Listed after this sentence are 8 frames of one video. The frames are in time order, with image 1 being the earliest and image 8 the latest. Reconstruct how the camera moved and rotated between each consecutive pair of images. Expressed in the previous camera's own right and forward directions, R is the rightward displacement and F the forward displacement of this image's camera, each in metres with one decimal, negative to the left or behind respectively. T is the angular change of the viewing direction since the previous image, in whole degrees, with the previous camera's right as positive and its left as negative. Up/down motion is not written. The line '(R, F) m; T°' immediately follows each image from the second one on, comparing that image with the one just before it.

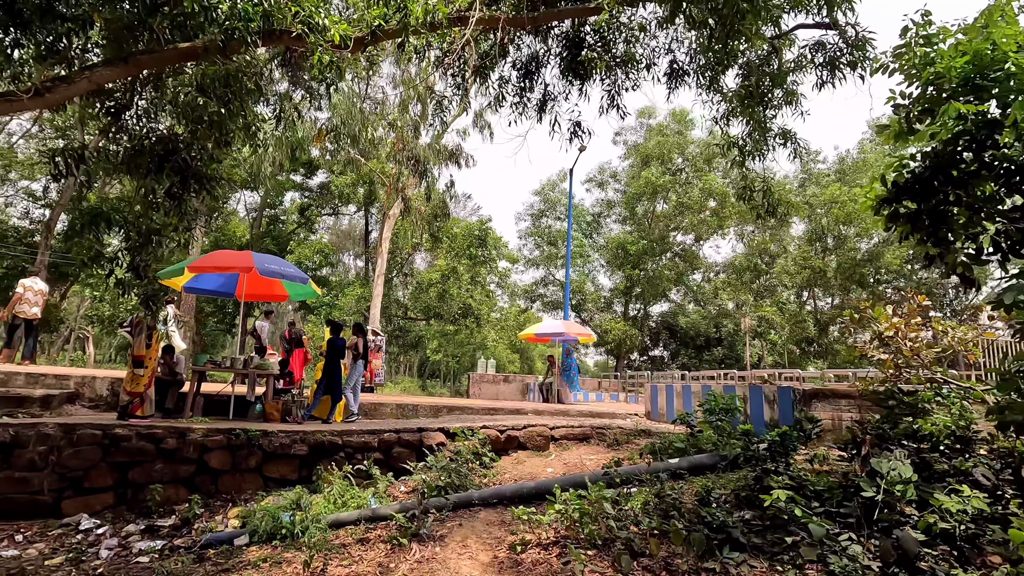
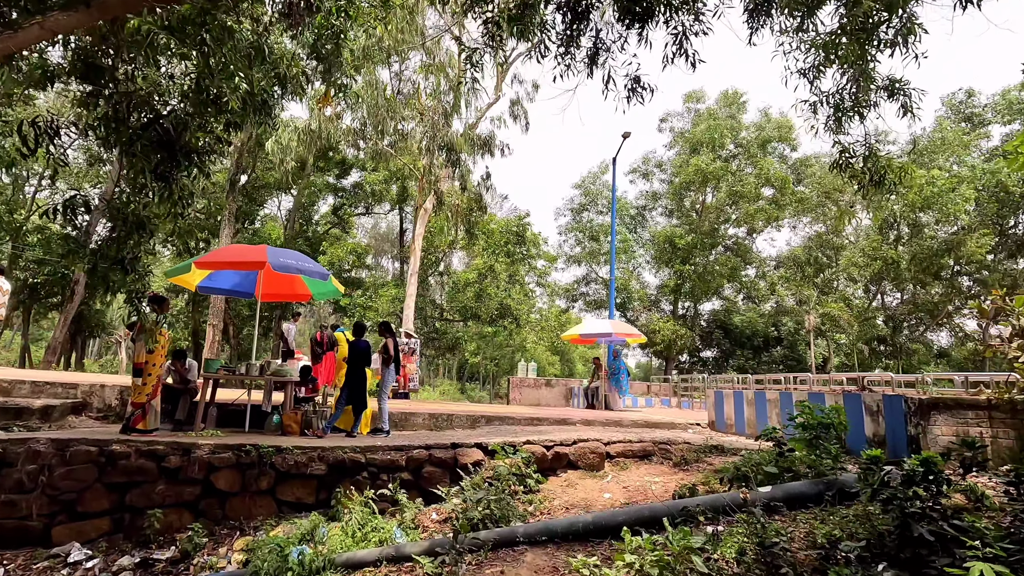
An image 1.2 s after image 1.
(-0.1, +1.1) m; -4°
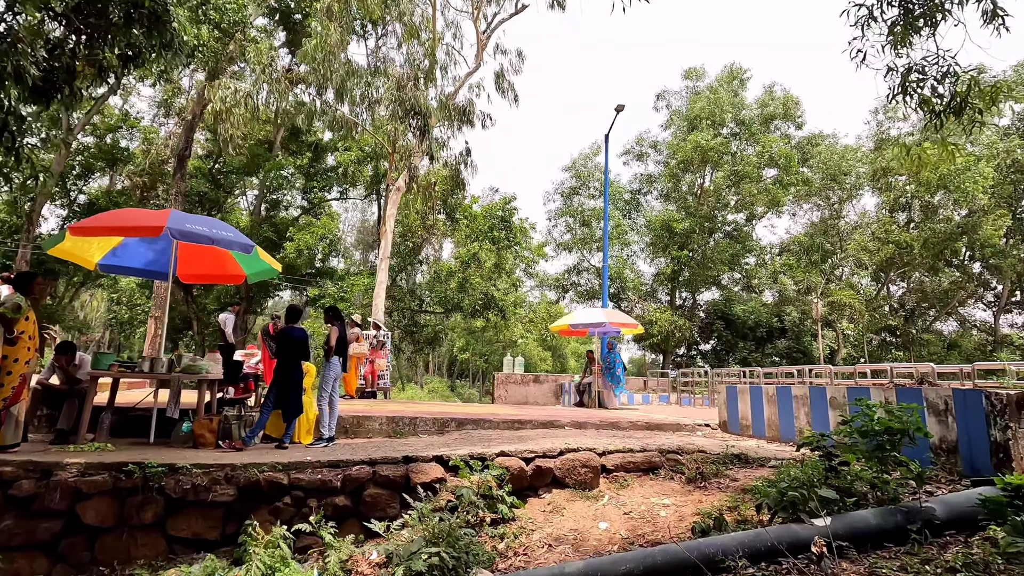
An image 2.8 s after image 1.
(+0.2, +1.4) m; +1°
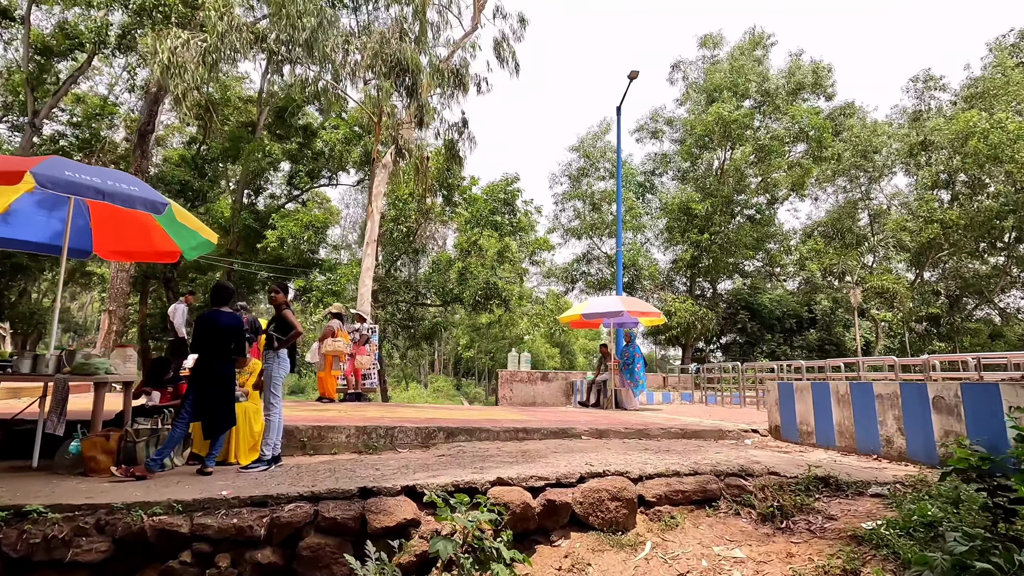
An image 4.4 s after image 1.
(+0.1, +1.5) m; -1°
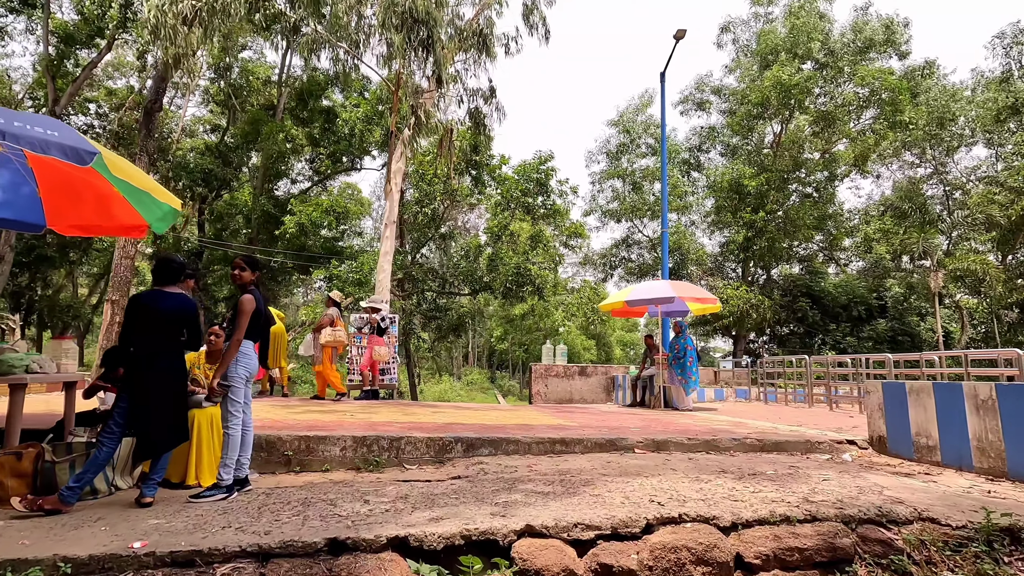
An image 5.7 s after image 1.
(0.0, +1.2) m; -4°
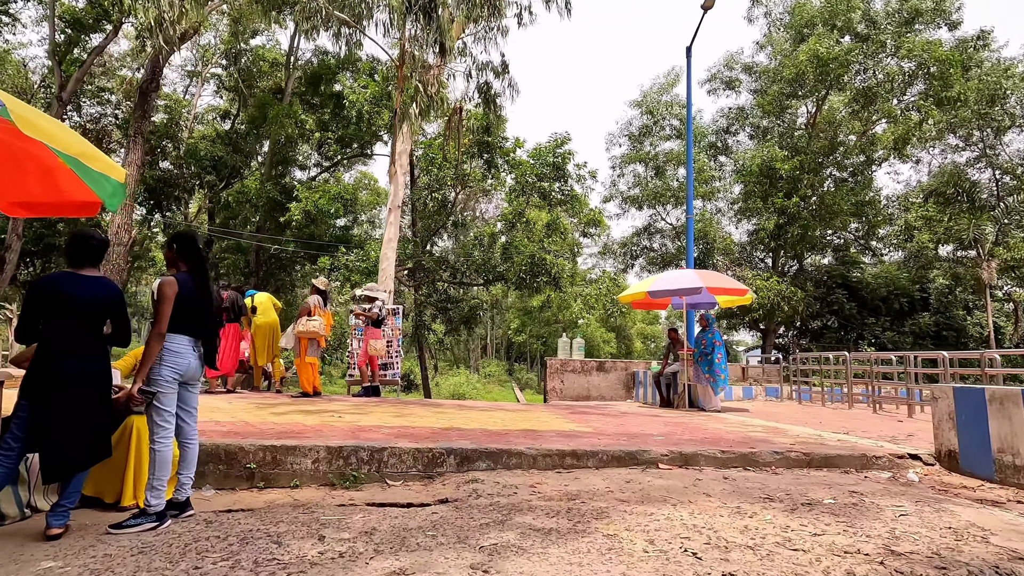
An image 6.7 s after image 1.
(+0.1, +0.7) m; -2°
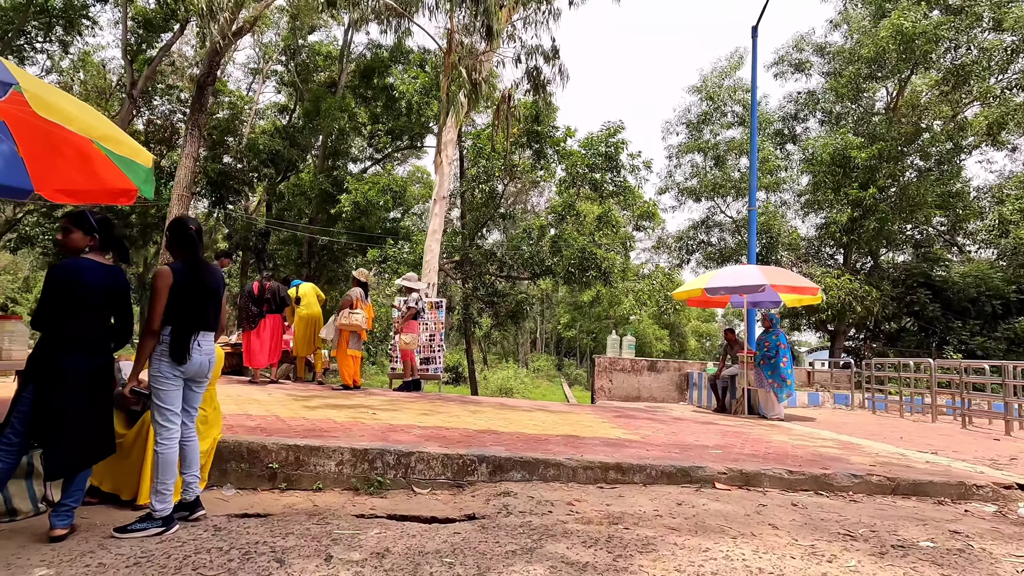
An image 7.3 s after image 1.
(+0.1, +0.4) m; -5°
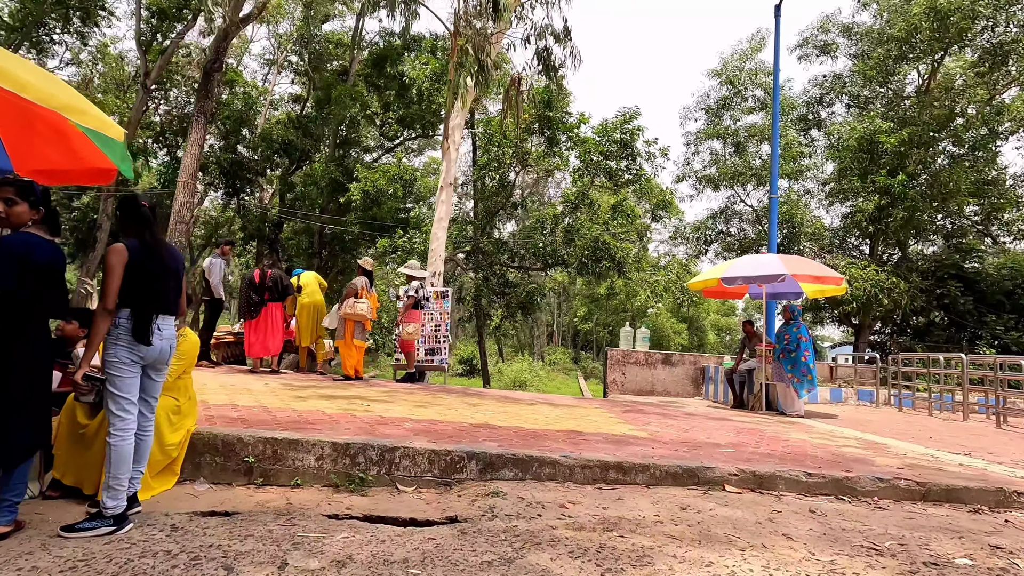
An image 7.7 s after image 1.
(+0.2, +0.3) m; -2°
